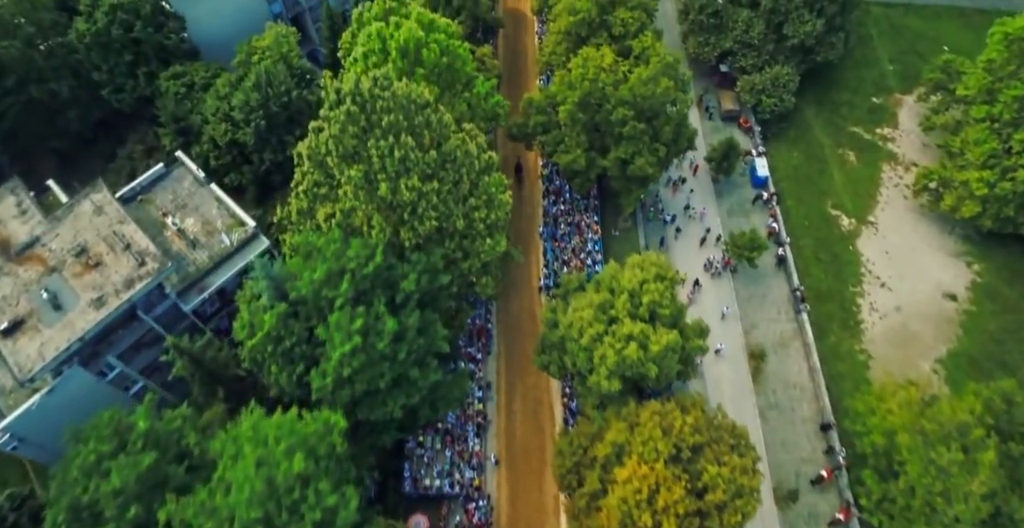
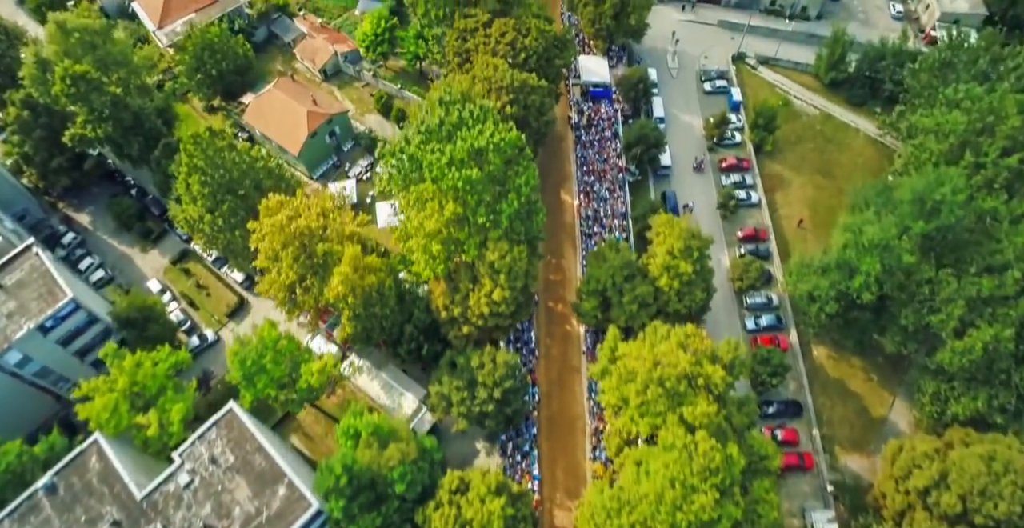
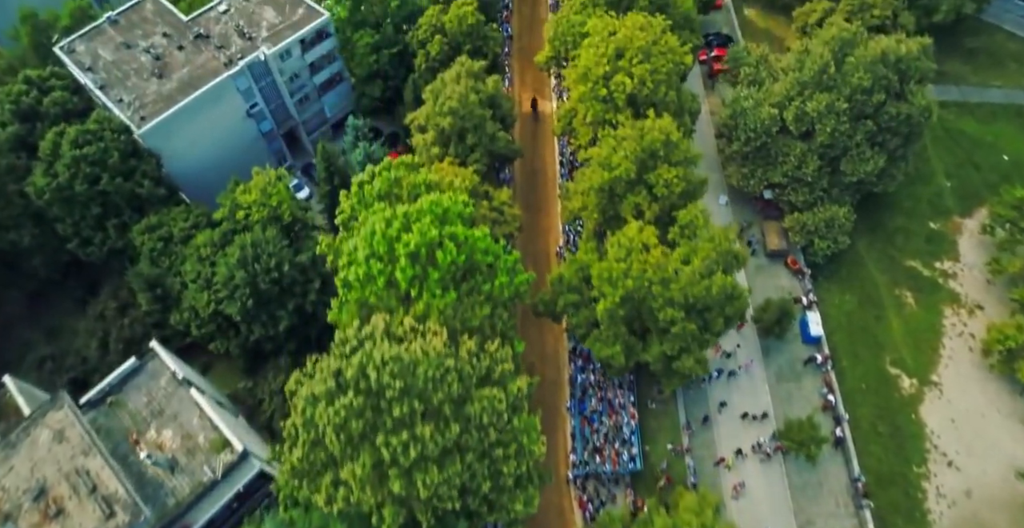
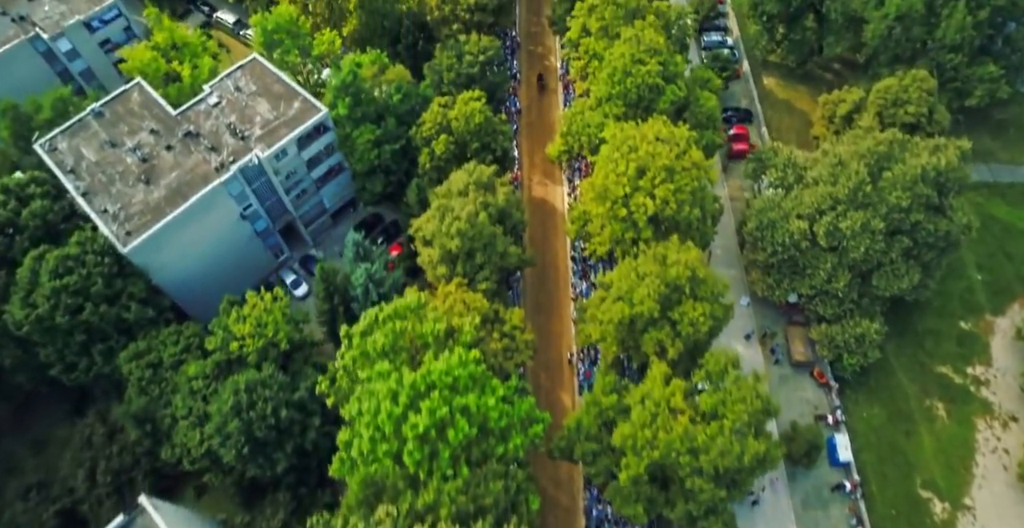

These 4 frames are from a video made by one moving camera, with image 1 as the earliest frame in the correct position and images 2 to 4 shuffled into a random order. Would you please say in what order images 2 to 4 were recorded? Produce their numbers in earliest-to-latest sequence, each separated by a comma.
3, 4, 2
